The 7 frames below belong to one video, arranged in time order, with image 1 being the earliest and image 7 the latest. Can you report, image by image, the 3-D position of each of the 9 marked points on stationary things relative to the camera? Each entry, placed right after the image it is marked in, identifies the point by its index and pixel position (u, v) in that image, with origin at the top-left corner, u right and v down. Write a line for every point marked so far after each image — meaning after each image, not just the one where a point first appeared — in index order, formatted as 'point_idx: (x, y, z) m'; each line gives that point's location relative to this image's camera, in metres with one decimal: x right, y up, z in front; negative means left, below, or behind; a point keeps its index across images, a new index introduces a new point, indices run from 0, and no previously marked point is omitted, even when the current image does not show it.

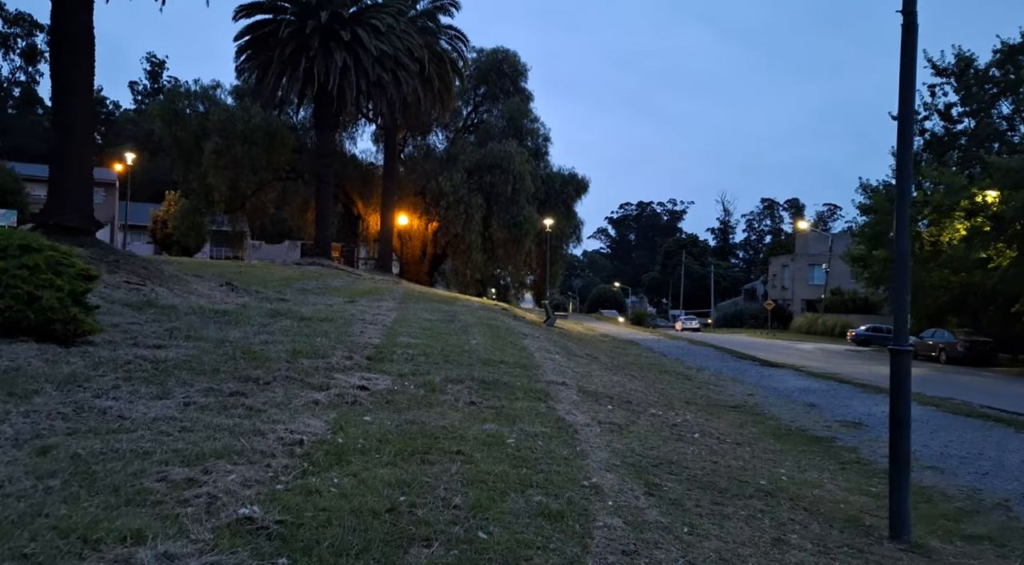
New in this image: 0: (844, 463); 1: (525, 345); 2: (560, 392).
0: (+4.3, -2.3, +9.7) m
1: (+0.3, -1.2, +14.5) m
2: (+0.7, -1.6, +10.9) m
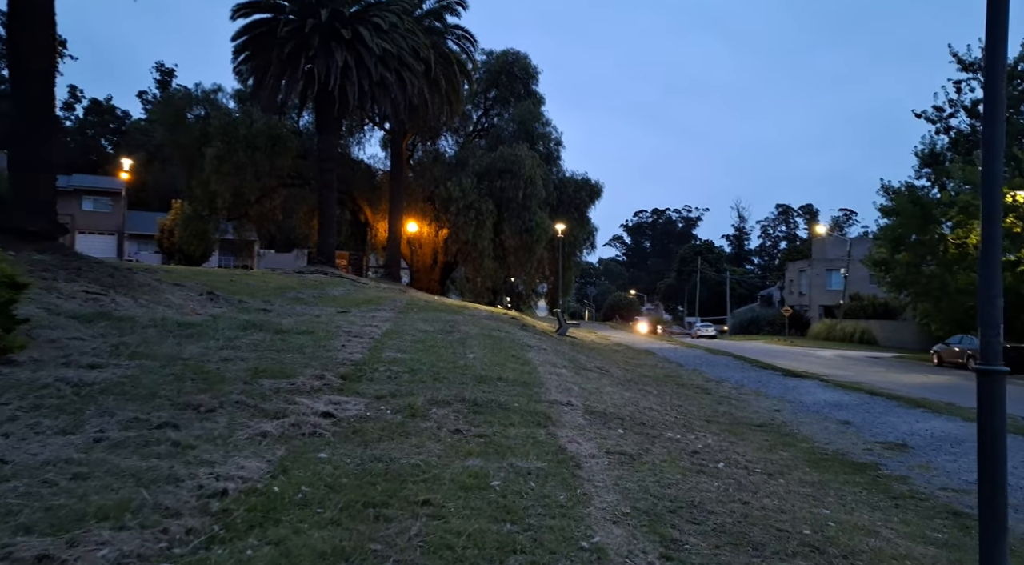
0: (+4.2, -2.3, +8.1) m
1: (+0.3, -1.4, +13.0) m
2: (+0.7, -1.7, +9.5) m
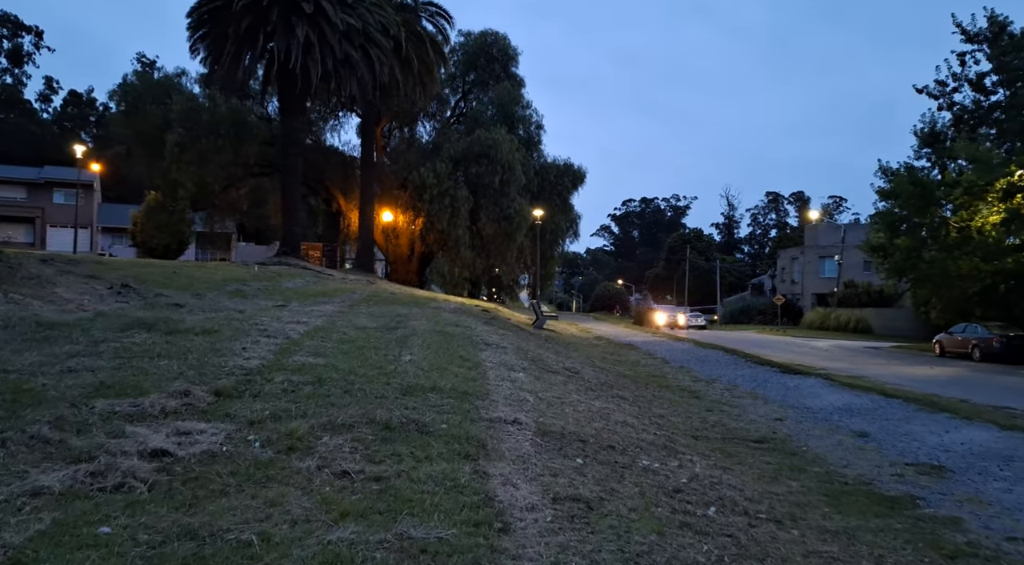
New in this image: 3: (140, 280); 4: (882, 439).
0: (+3.5, -2.2, +6.0) m
1: (-0.5, -1.2, +10.8) m
2: (-0.1, -1.5, +7.3) m
3: (-8.6, 0.0, +17.4) m
4: (+5.2, -2.2, +10.5) m
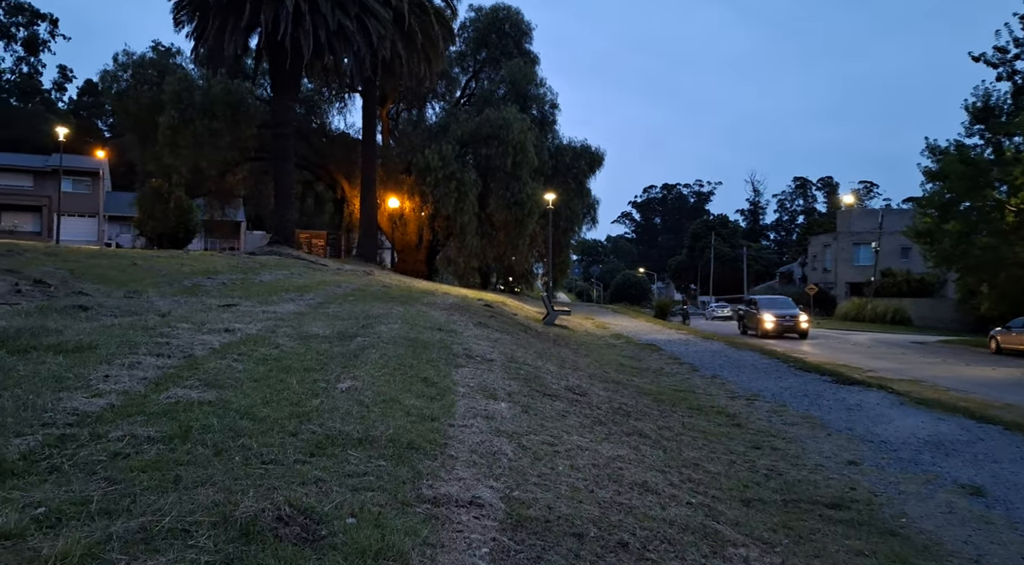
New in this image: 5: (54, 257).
0: (+3.1, -2.2, +3.0) m
1: (-0.7, -1.1, +8.0) m
2: (-0.4, -1.6, +4.4) m
3: (-8.7, +0.1, +14.8) m
4: (+5.0, -2.2, +7.6) m
5: (-11.7, +0.7, +19.2) m
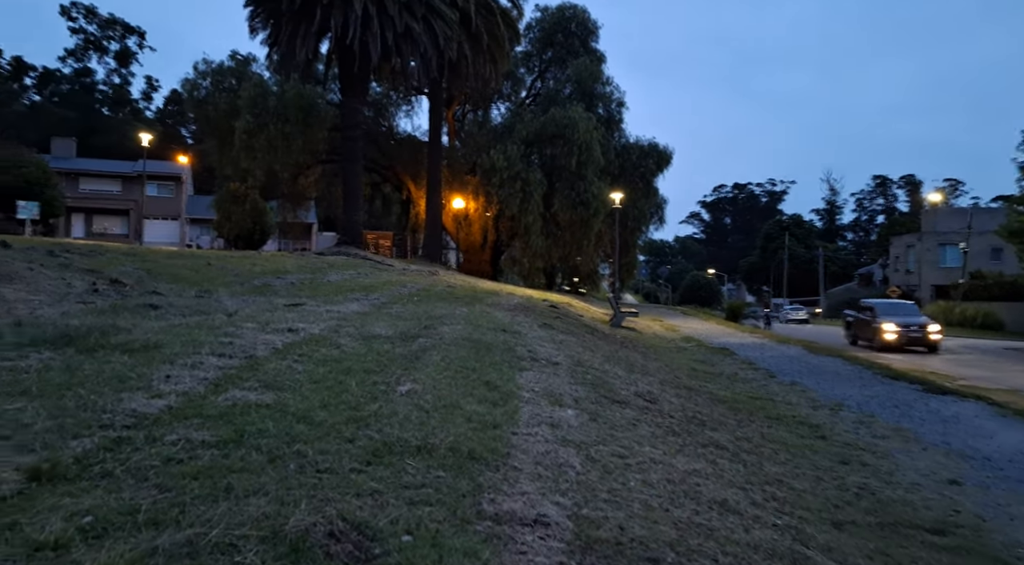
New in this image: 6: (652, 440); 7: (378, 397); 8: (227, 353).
0: (+3.4, -2.2, +2.4) m
1: (0.0, -1.2, +7.6) m
2: (0.0, -1.6, +4.1) m
3: (-7.3, +0.1, +15.1) m
4: (+5.6, -2.2, +6.7) m
5: (-10.0, +0.7, +19.7) m
6: (+1.4, -1.6, +7.3) m
7: (-1.2, -1.0, +6.8) m
8: (-3.0, -0.7, +8.0) m
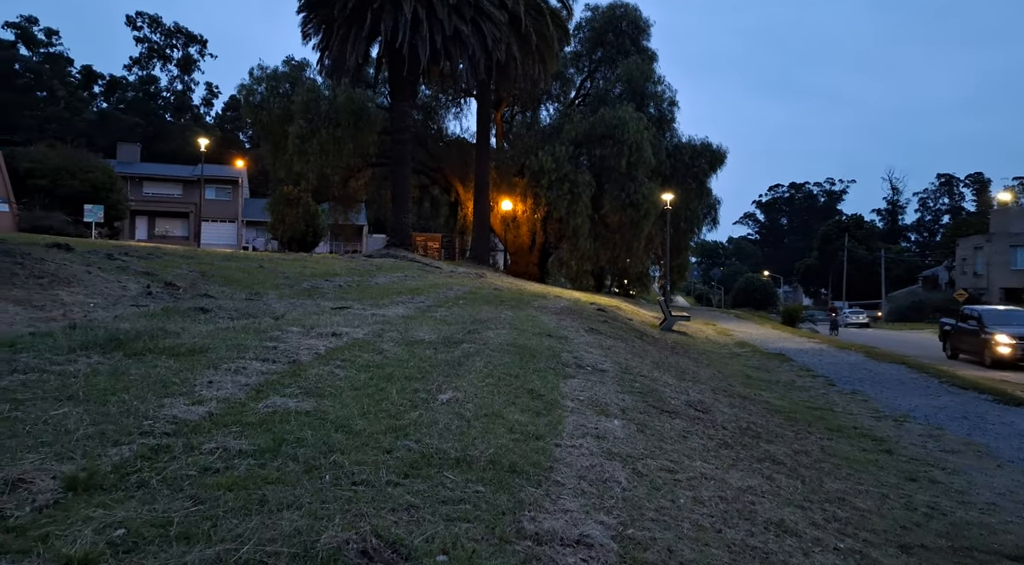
0: (+3.5, -2.3, +1.9) m
1: (+0.4, -1.2, +7.4) m
2: (+0.2, -1.6, +3.9) m
3: (-6.4, 0.0, +15.3) m
4: (+6.0, -2.3, +6.1) m
5: (-8.7, +0.6, +20.2) m
6: (+1.8, -1.6, +7.0) m
7: (-0.8, -1.1, +6.6) m
8: (-2.6, -0.8, +8.0) m
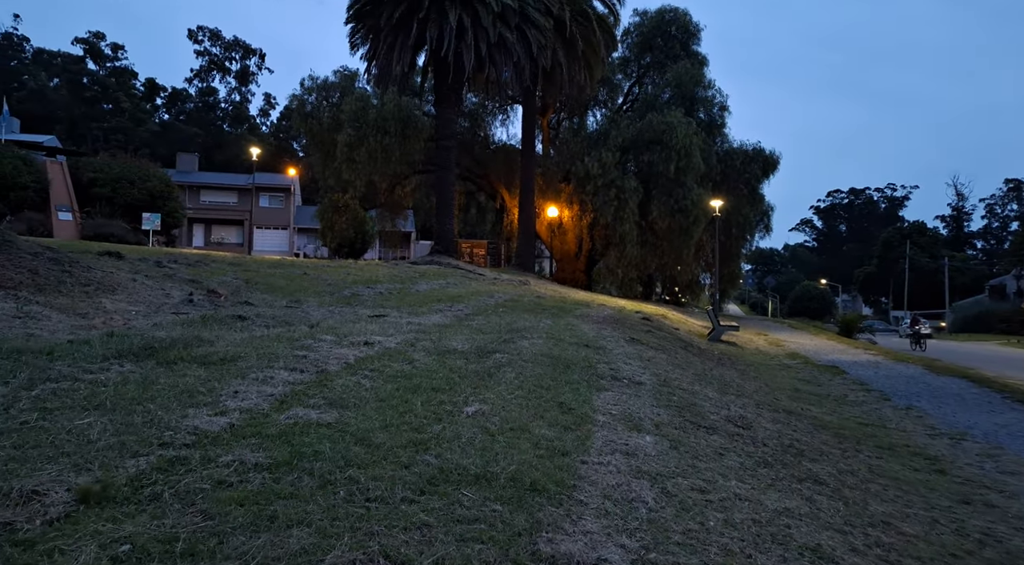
0: (+3.4, -2.3, +1.5) m
1: (+0.7, -1.3, +7.2) m
2: (+0.2, -1.7, +3.7) m
3: (-5.6, -0.1, +15.6) m
4: (+6.1, -2.4, +5.5) m
5: (-7.6, +0.4, +20.5) m
6: (+2.1, -1.7, +6.7) m
7: (-0.6, -1.2, +6.5) m
8: (-2.2, -0.9, +7.9) m
